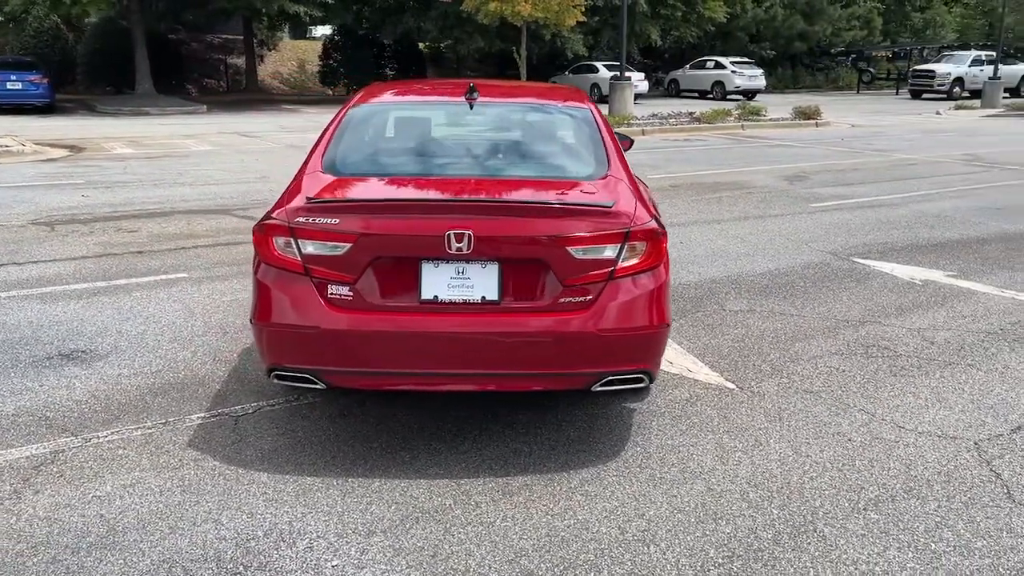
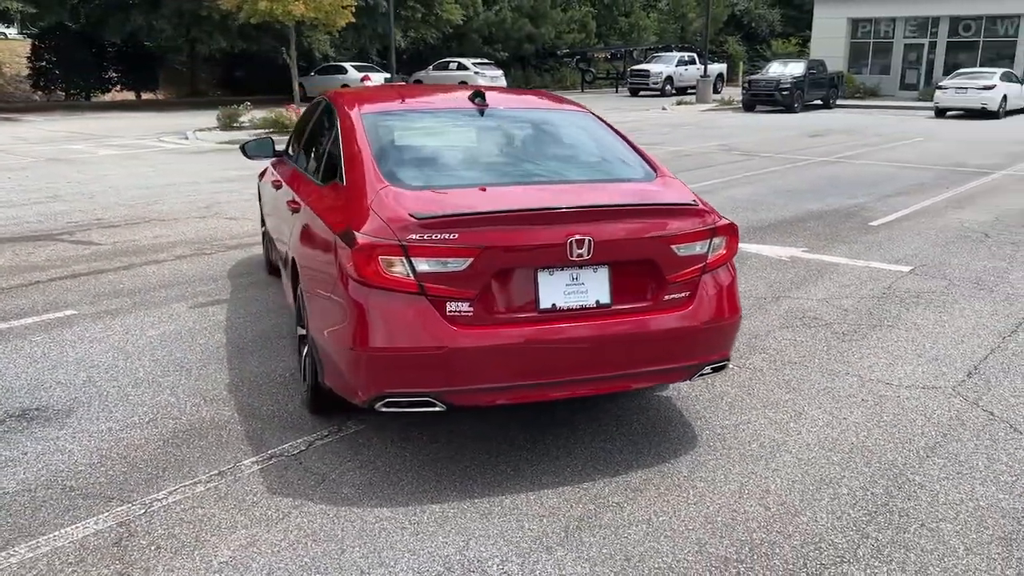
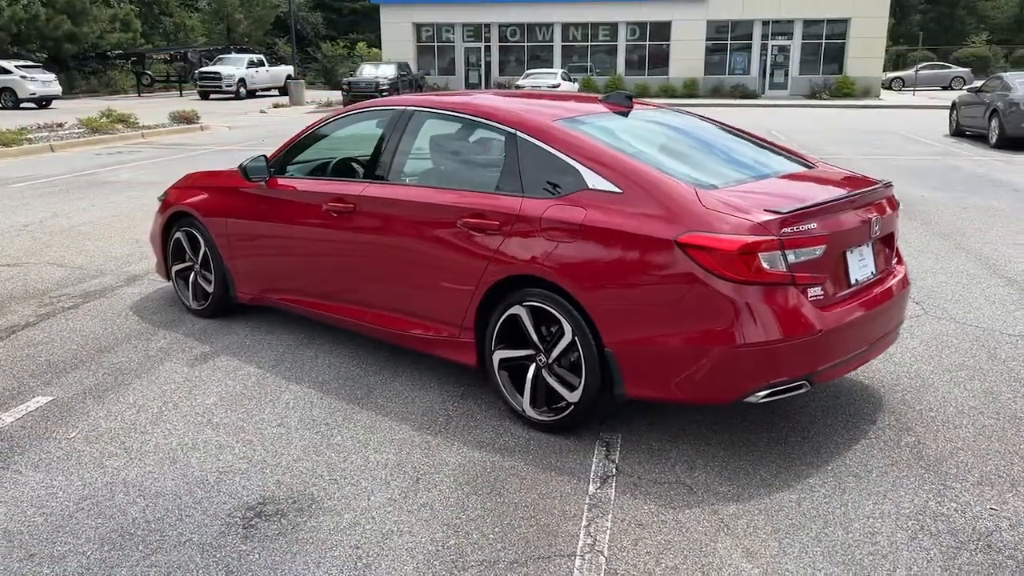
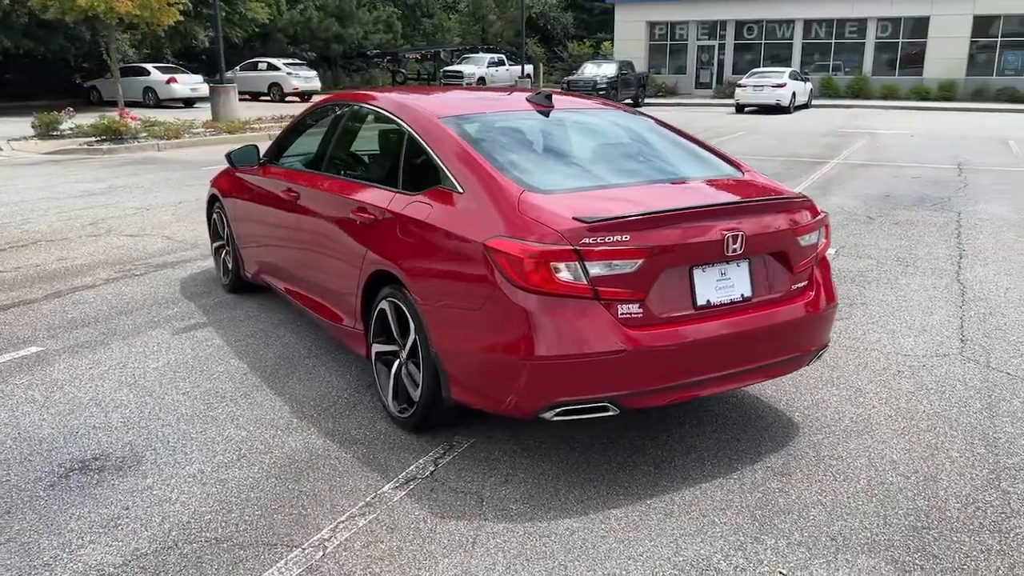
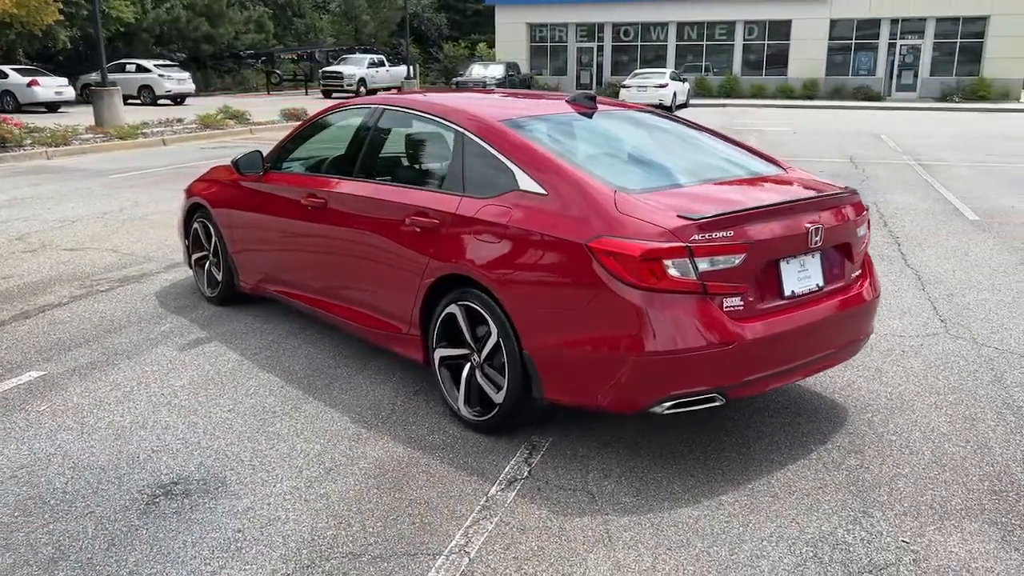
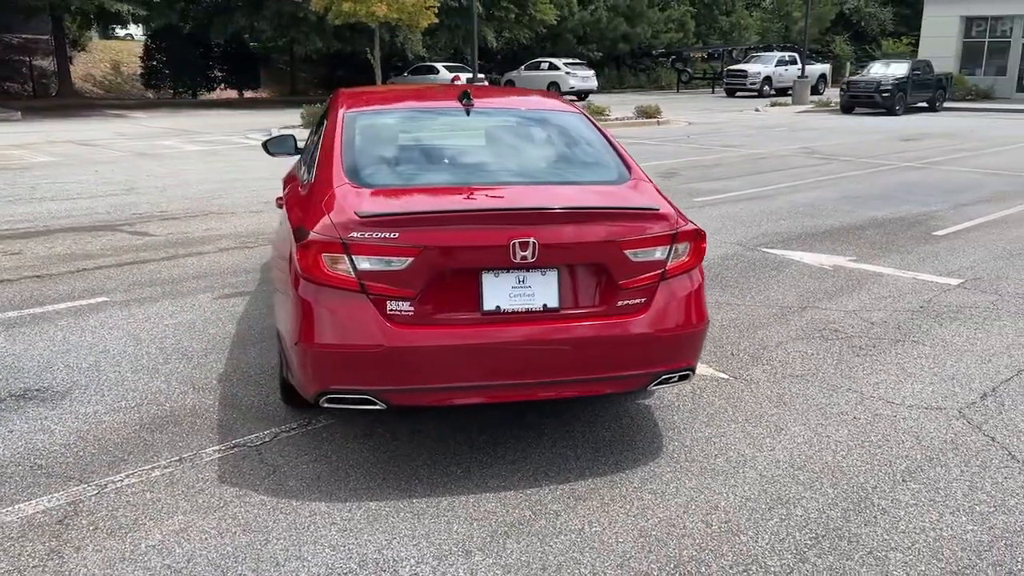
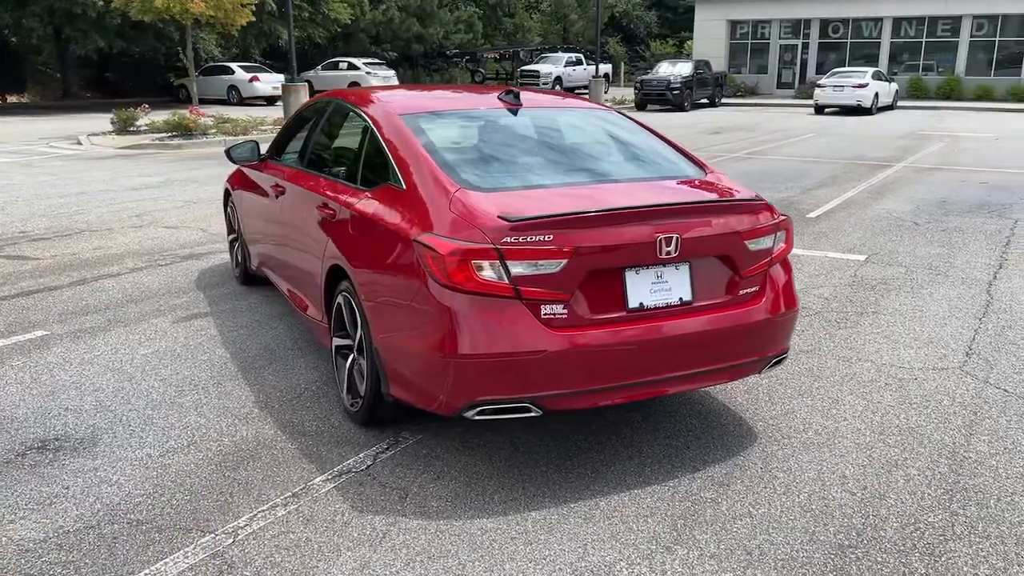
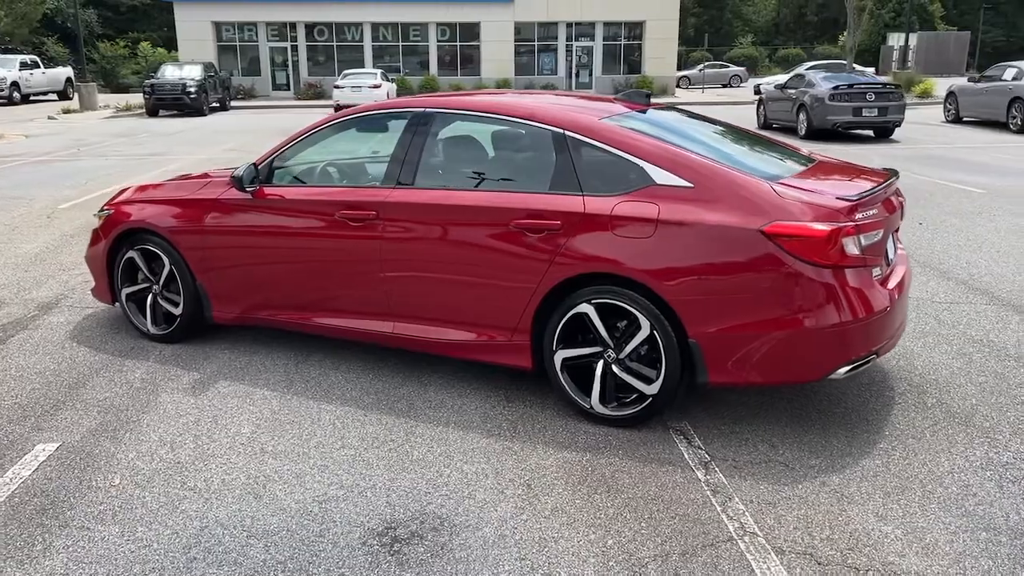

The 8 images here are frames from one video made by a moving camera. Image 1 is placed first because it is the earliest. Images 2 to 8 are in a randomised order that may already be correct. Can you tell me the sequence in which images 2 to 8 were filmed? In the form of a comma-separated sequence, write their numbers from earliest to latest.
6, 2, 7, 4, 5, 3, 8
